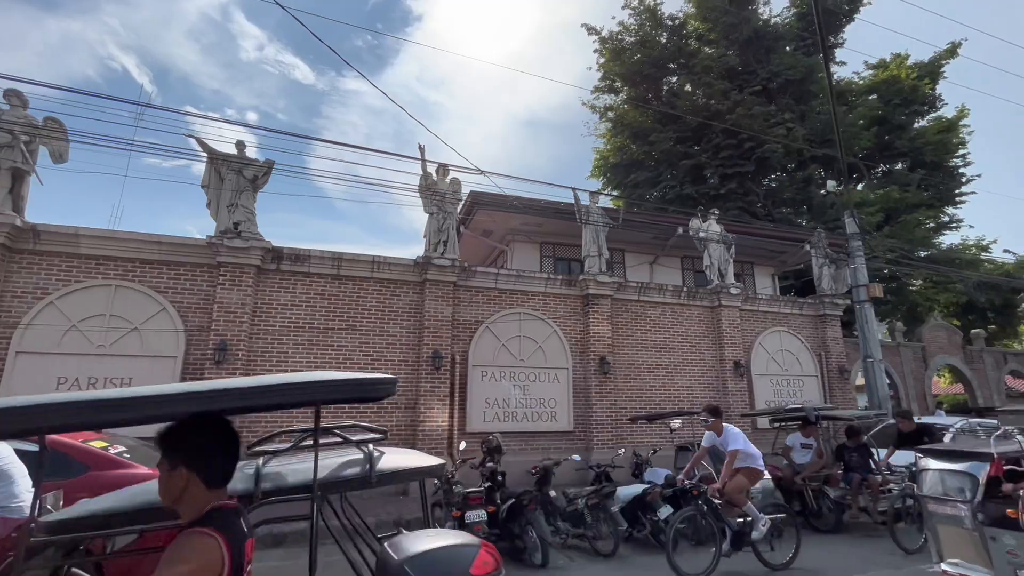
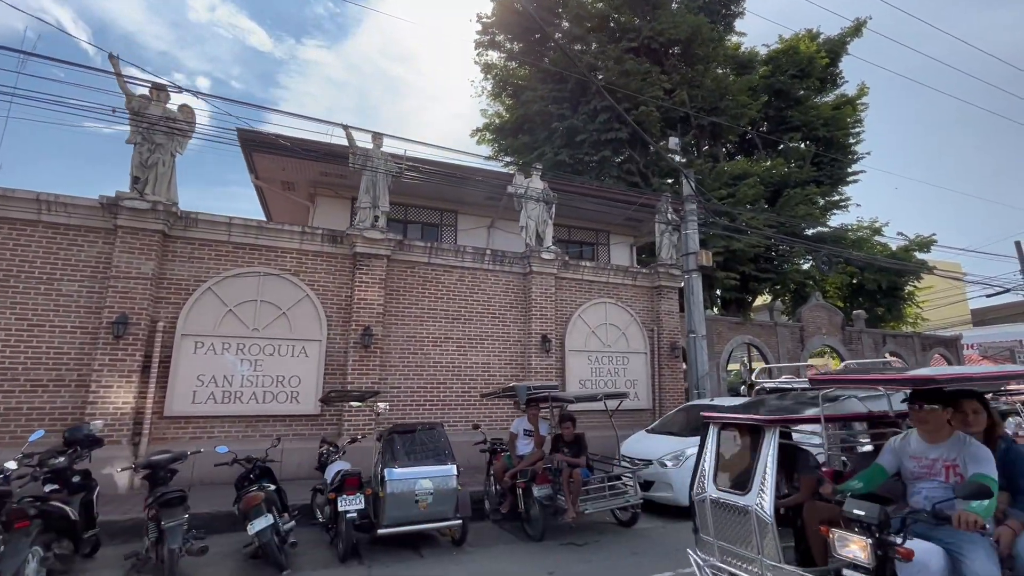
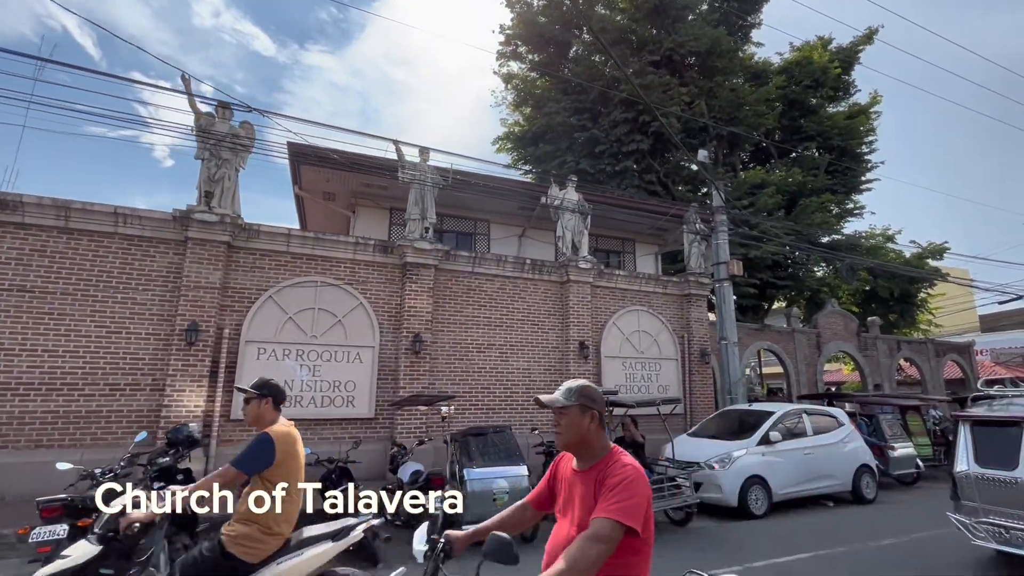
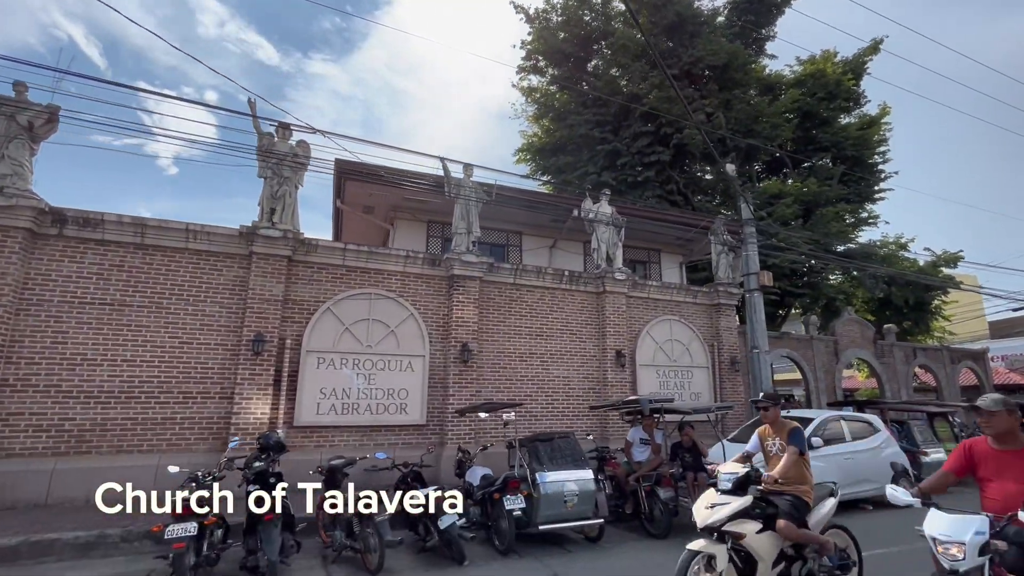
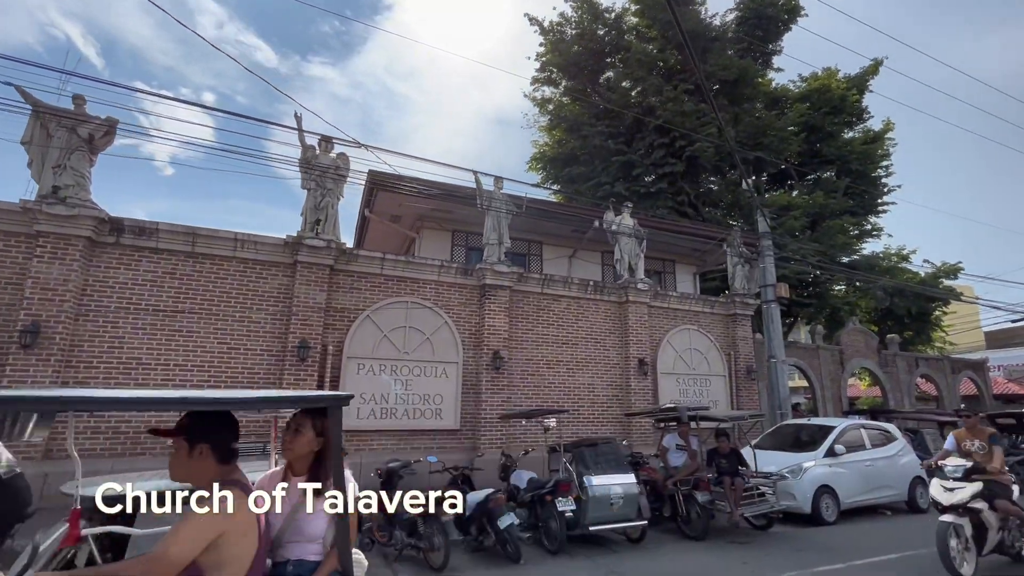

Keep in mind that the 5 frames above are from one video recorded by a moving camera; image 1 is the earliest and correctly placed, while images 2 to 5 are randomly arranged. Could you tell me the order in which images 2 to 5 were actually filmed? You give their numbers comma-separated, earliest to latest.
5, 4, 3, 2
